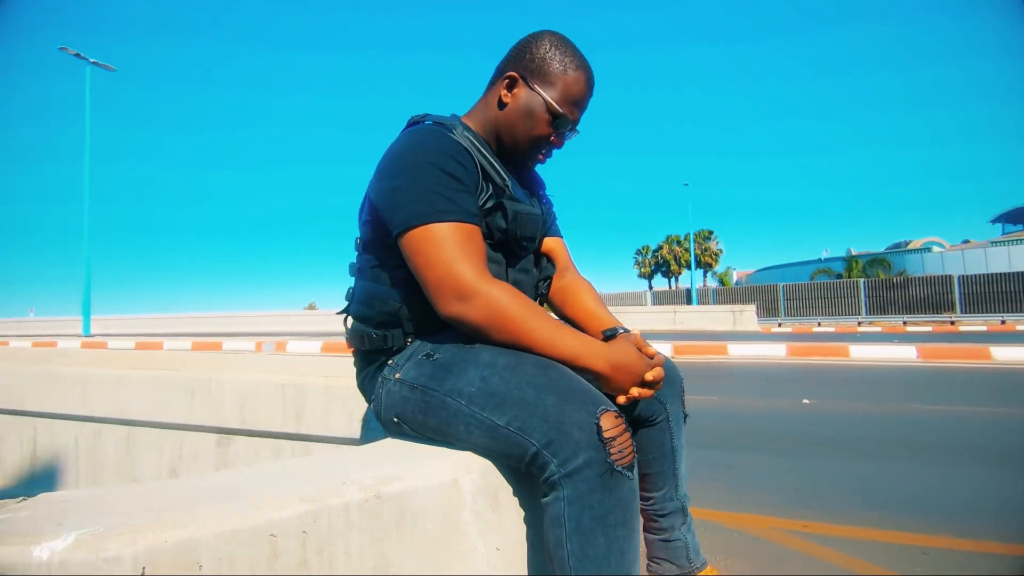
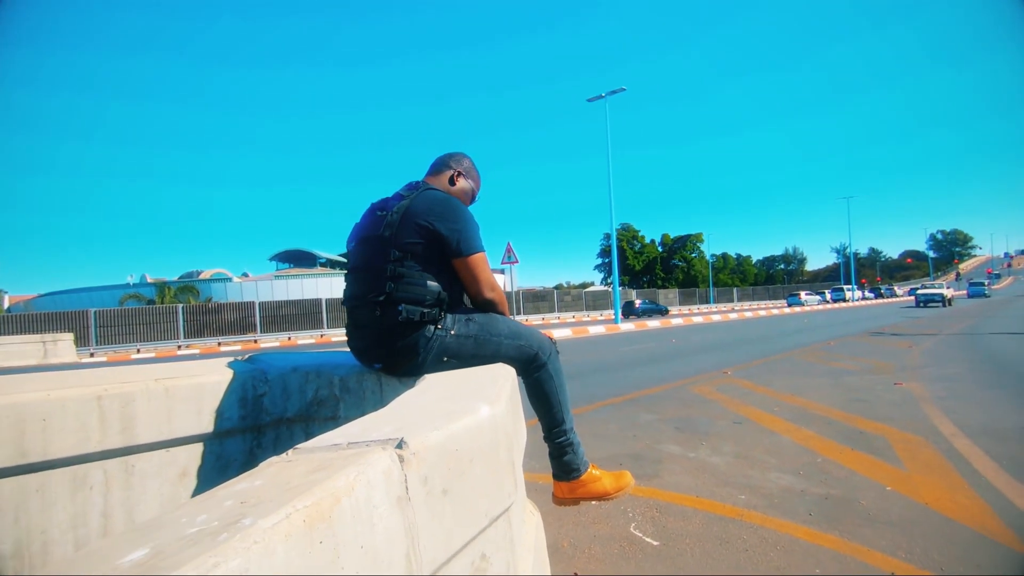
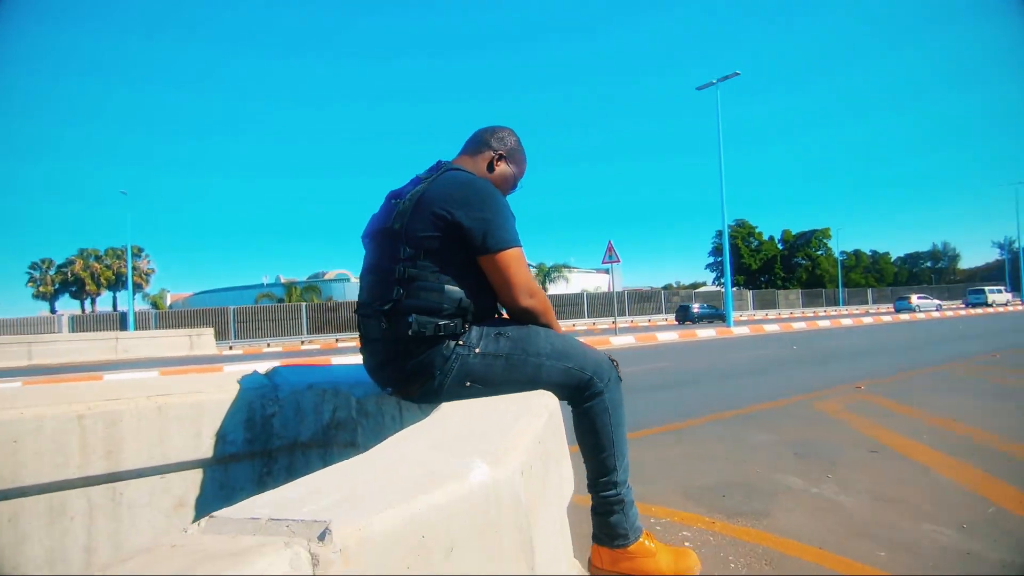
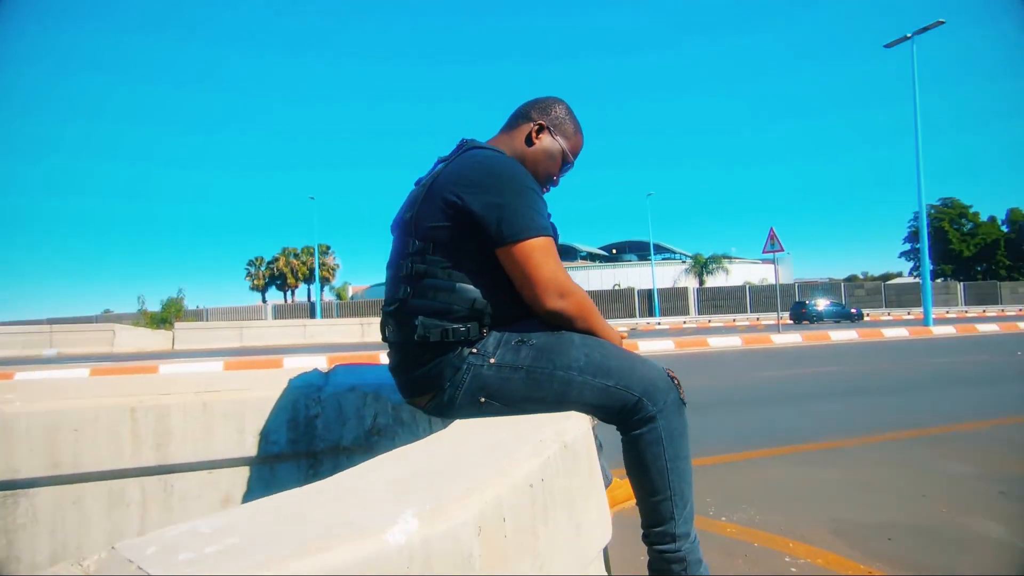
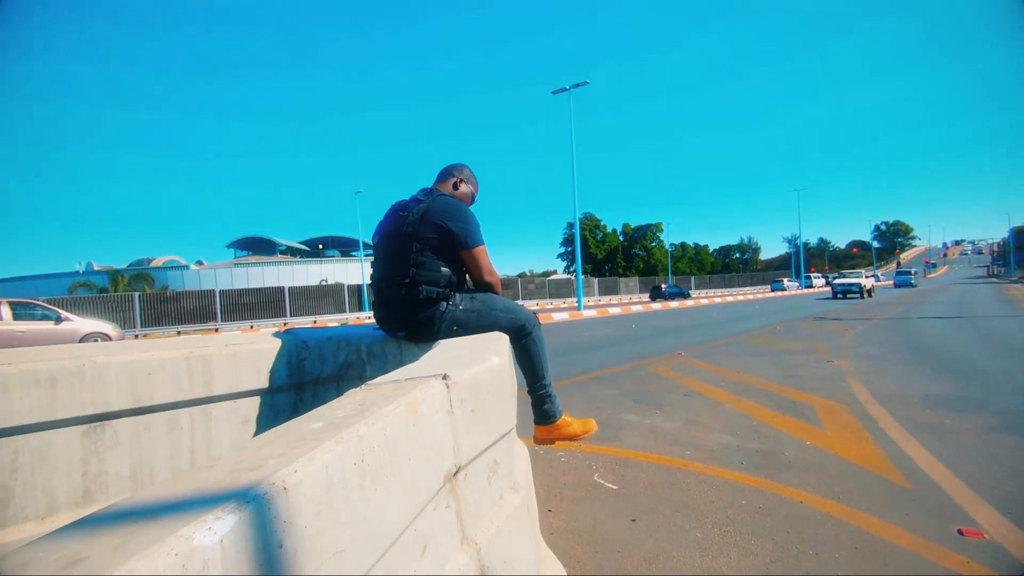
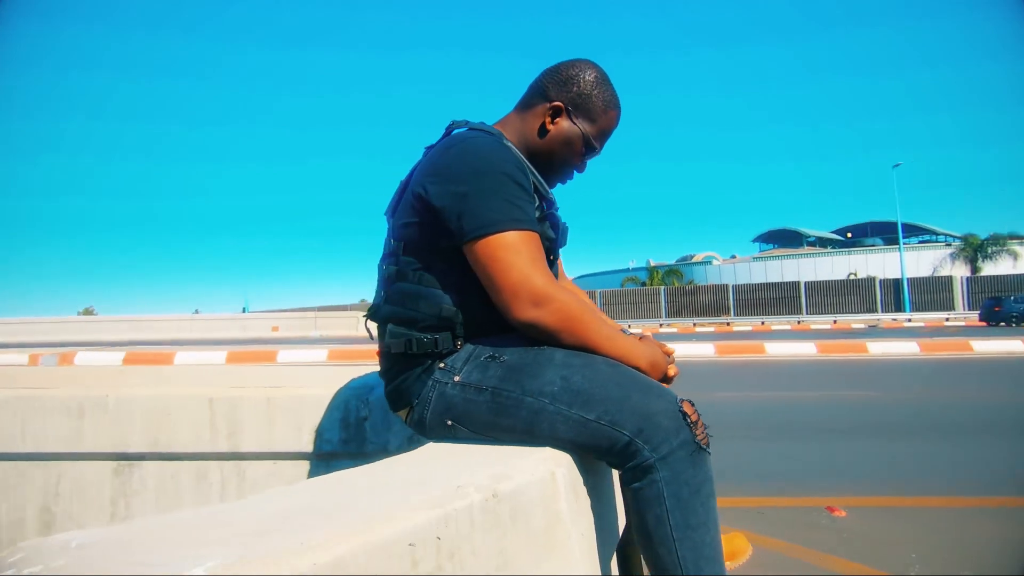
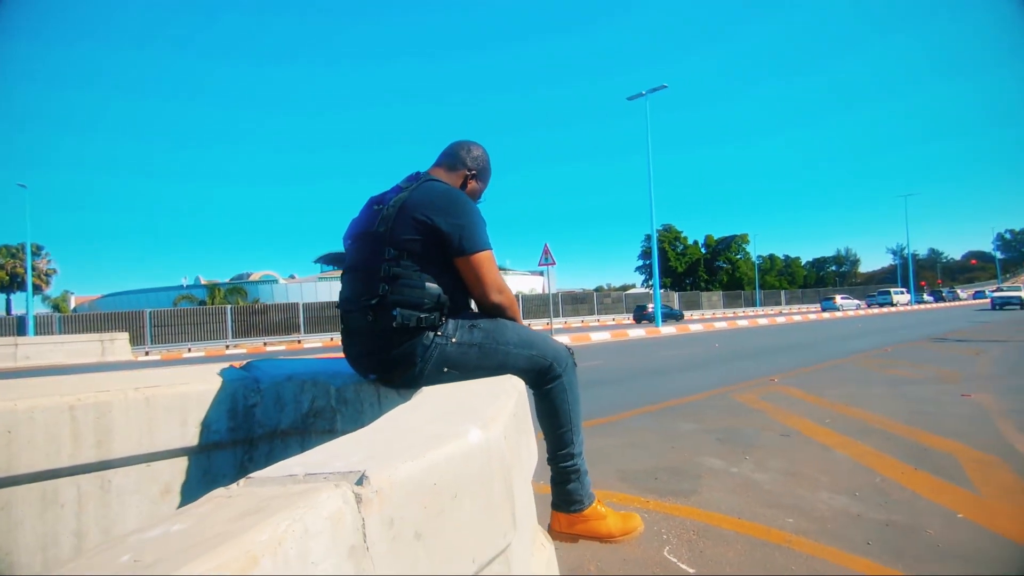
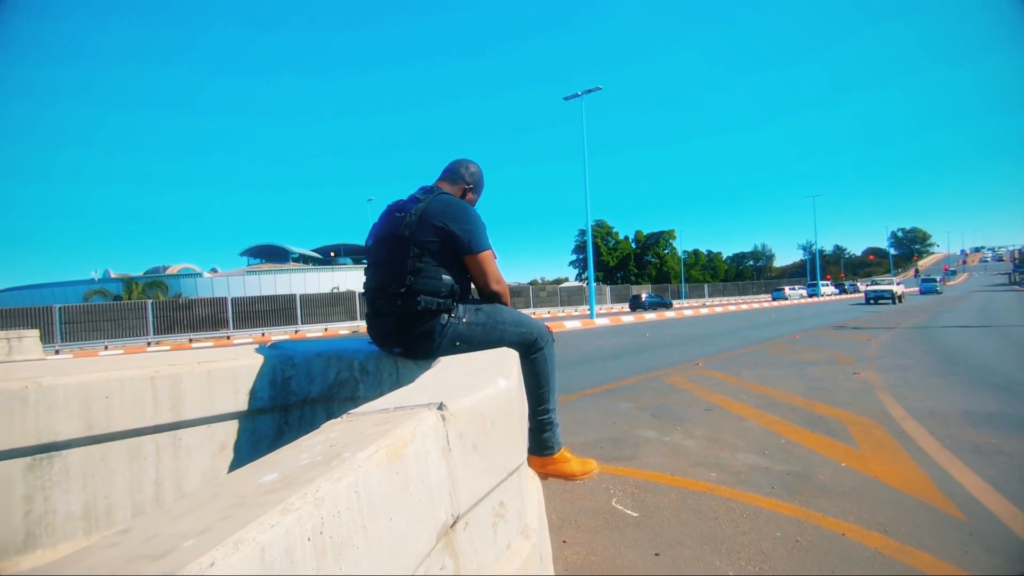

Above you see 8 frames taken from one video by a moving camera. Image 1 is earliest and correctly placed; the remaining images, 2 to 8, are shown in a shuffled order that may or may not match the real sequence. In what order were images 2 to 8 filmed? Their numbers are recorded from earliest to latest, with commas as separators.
6, 4, 3, 7, 2, 8, 5
